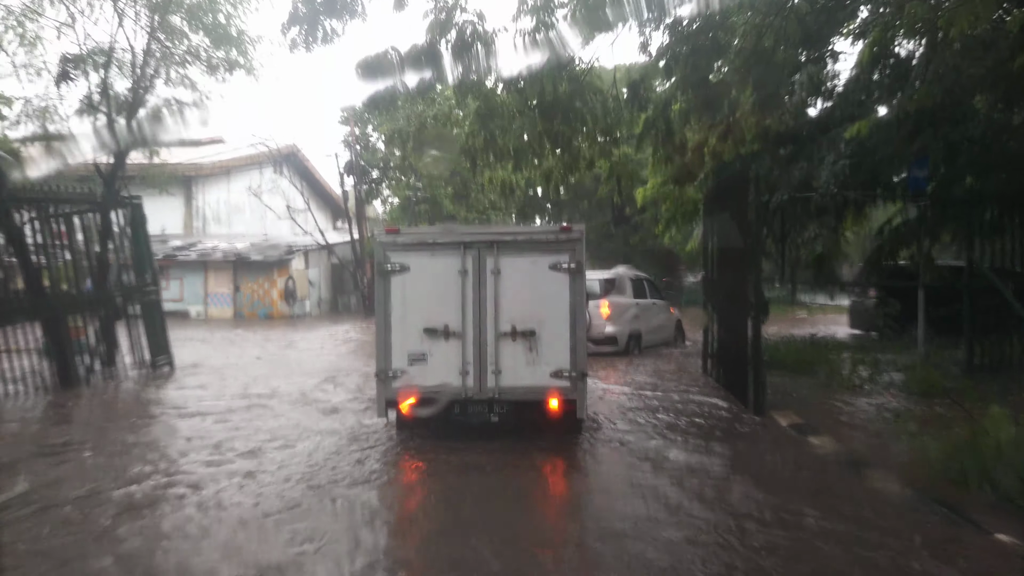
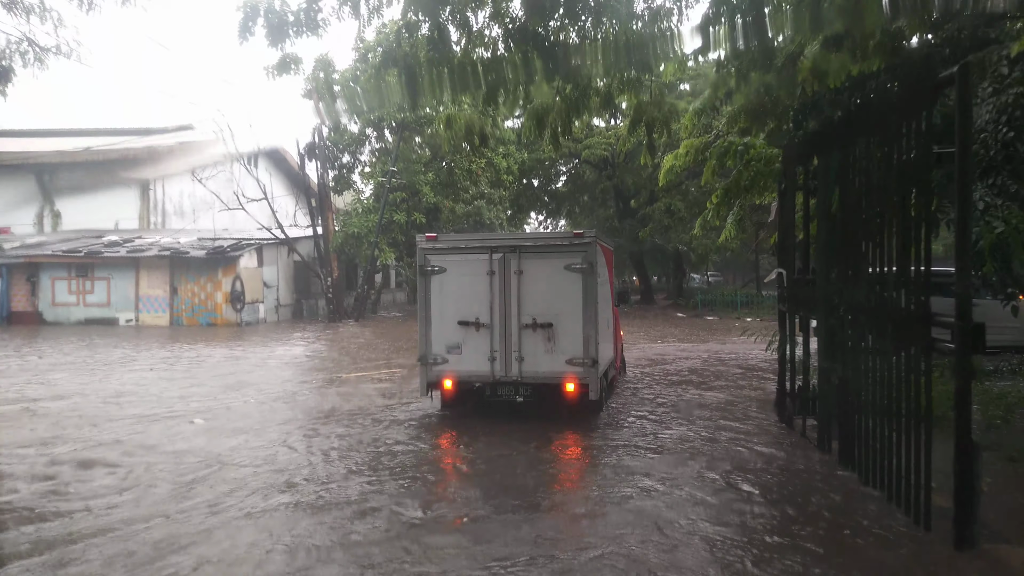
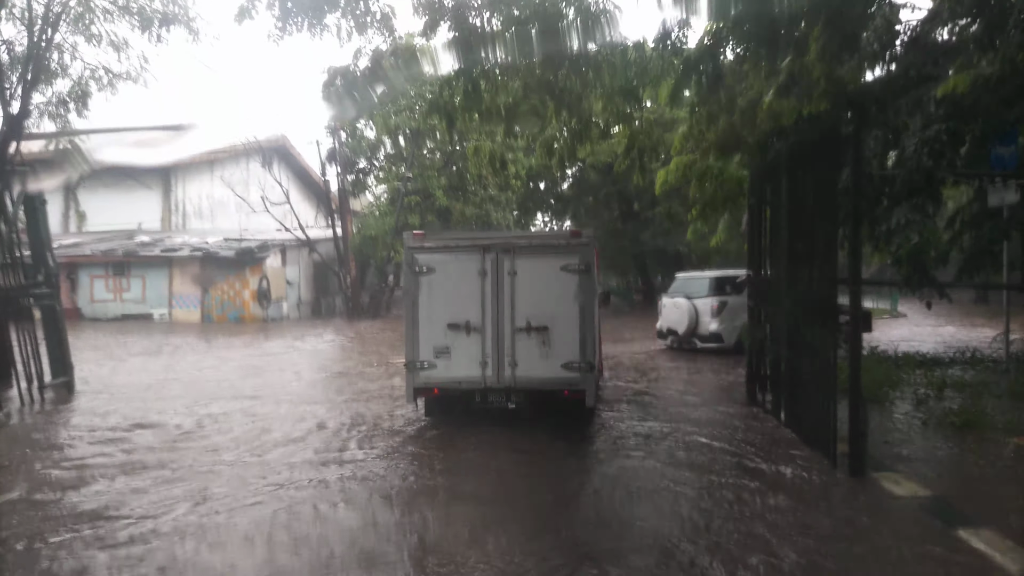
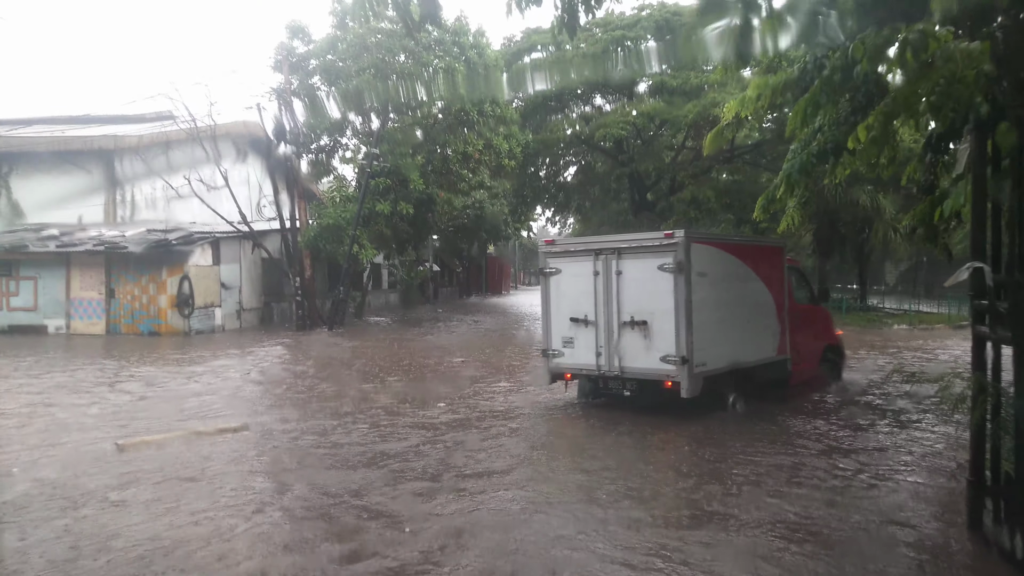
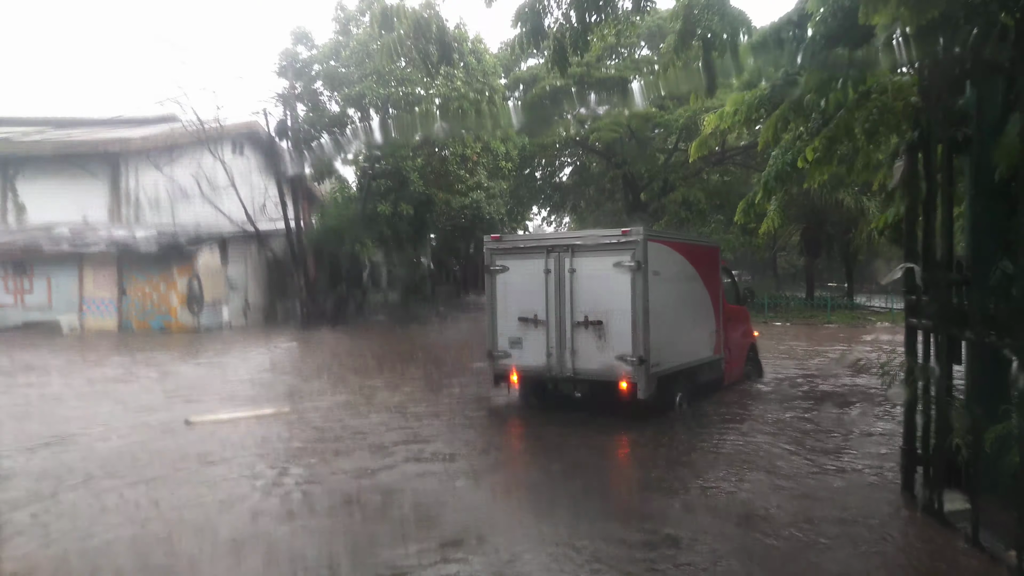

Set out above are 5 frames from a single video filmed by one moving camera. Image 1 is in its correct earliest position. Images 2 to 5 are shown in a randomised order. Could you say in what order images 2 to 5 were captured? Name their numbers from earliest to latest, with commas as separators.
3, 2, 5, 4
